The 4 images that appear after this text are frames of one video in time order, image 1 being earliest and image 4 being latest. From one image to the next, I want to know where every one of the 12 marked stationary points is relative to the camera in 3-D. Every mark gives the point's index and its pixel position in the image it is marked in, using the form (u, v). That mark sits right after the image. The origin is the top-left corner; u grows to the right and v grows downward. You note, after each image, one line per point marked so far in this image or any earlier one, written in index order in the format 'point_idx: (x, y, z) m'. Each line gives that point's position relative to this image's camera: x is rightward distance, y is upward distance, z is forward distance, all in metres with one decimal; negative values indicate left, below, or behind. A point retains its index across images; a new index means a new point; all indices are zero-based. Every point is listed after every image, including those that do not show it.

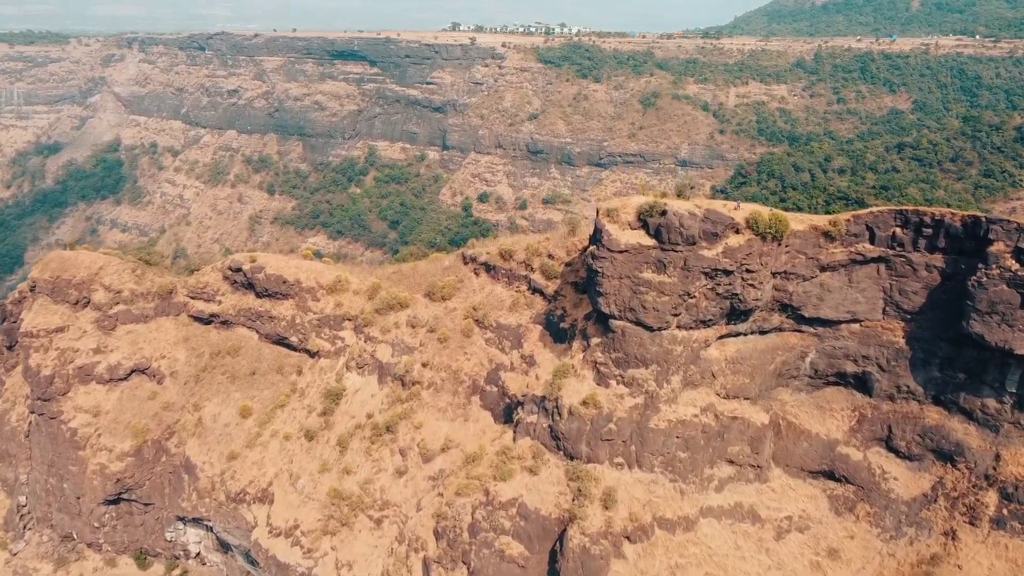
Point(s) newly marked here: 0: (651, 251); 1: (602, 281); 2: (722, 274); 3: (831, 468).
0: (+2.9, +0.8, +17.3) m
1: (+1.9, +0.2, +17.5) m
2: (+4.3, +0.3, +17.0) m
3: (+6.9, -3.9, +17.9) m
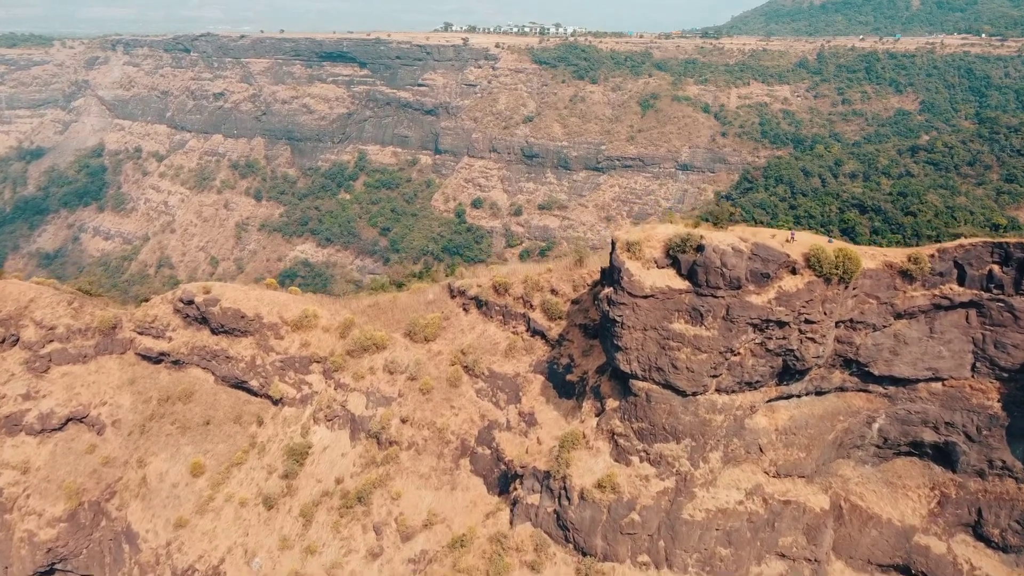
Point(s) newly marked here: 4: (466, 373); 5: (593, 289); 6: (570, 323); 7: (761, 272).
0: (+2.8, -0.1, +13.7) m
1: (+1.8, -0.8, +13.9) m
2: (+4.3, -0.6, +13.4) m
3: (+6.9, -4.8, +14.3) m
4: (-1.1, -2.0, +19.4) m
5: (+1.9, -0.1, +18.8) m
6: (+1.3, -0.8, +18.6) m
7: (+4.0, +0.3, +13.3) m
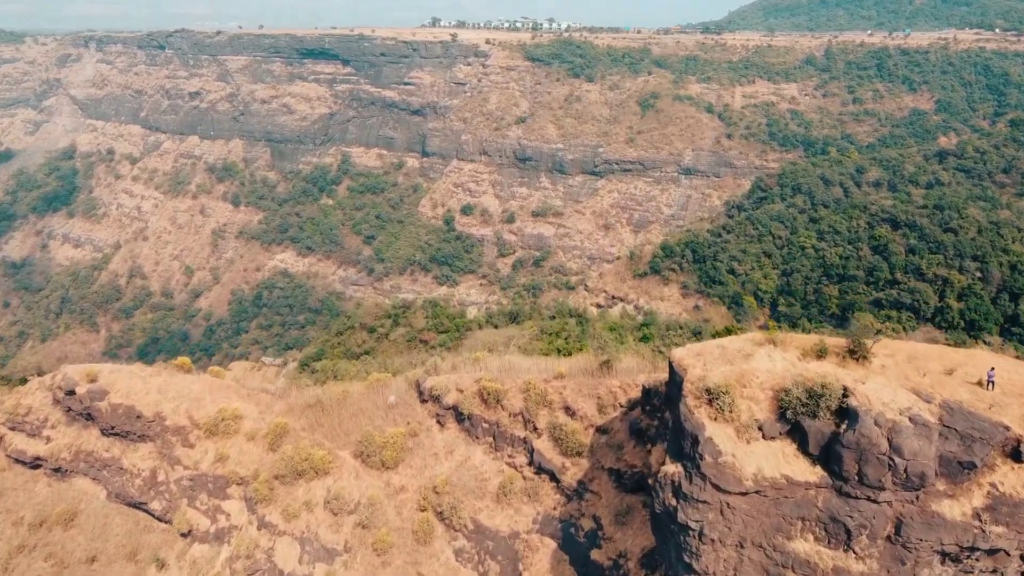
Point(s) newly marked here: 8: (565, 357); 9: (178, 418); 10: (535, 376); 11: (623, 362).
0: (+2.8, -1.9, +7.7) m
1: (+1.8, -2.5, +7.9) m
2: (+4.2, -2.4, +7.5) m
3: (+6.8, -6.5, +8.4) m
4: (-1.2, -3.8, +13.4) m
5: (+1.8, -1.9, +12.8) m
6: (+1.2, -2.6, +12.7) m
7: (+4.0, -1.5, +7.4) m
8: (+1.0, -1.2, +15.4) m
9: (-6.7, -2.6, +16.5) m
10: (+0.4, -1.3, +14.5) m
11: (+1.9, -1.2, +14.4) m
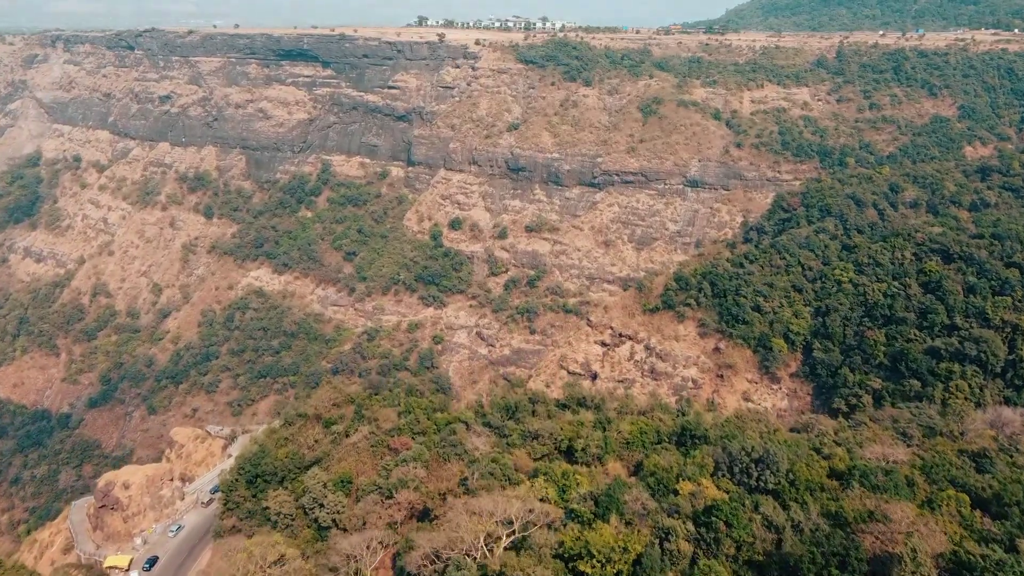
0: (+3.0, -4.3, +0.8) m
1: (+2.0, -5.0, +1.0) m
2: (+4.4, -4.8, +0.5) m
3: (+7.0, -8.9, +1.5) m
4: (-1.0, -6.2, +6.4) m
5: (+1.9, -4.3, +5.8) m
6: (+1.4, -5.0, +5.7) m
7: (+4.2, -3.9, +0.4) m
8: (+1.1, -3.6, +8.4) m
9: (-6.6, -5.0, +9.4) m
10: (+0.5, -3.7, +7.5) m
11: (+2.0, -3.6, +7.4) m
